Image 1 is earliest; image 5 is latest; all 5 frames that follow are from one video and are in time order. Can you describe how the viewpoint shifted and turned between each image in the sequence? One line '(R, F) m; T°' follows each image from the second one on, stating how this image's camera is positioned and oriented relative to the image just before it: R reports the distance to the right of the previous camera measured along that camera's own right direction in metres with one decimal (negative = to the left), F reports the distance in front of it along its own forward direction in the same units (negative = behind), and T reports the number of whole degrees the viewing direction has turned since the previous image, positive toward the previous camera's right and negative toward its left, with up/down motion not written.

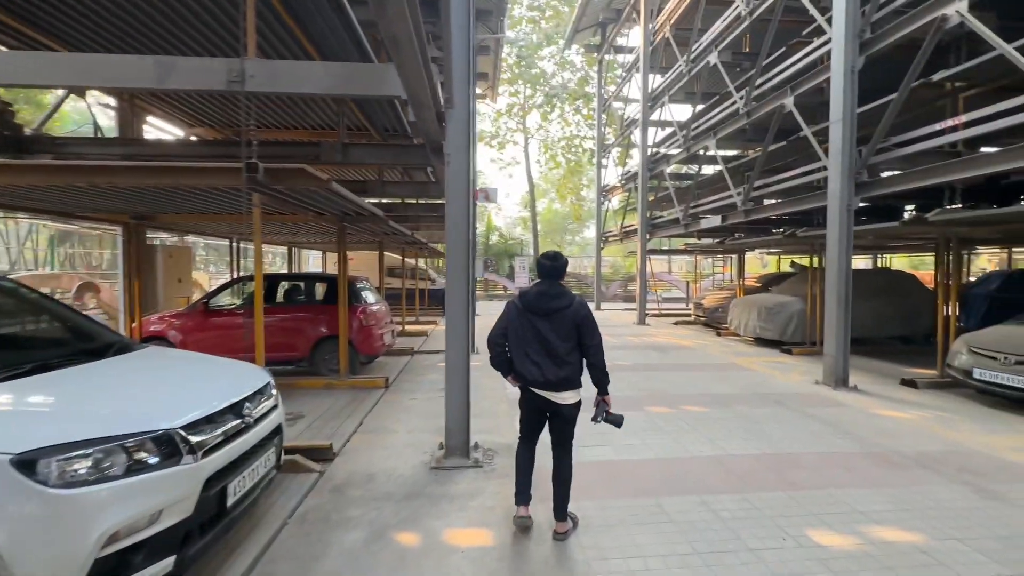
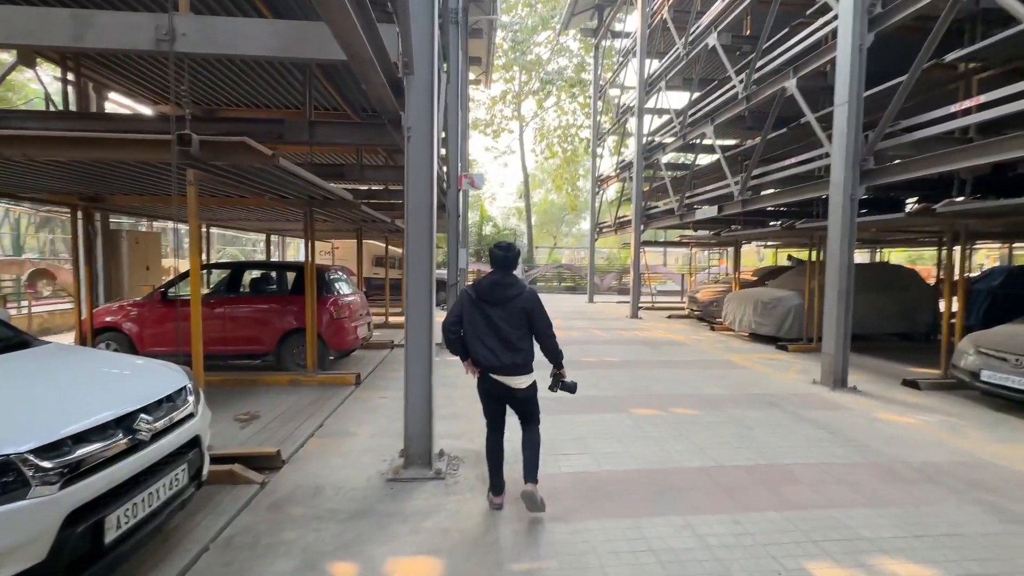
(+0.2, +0.5) m; 0°
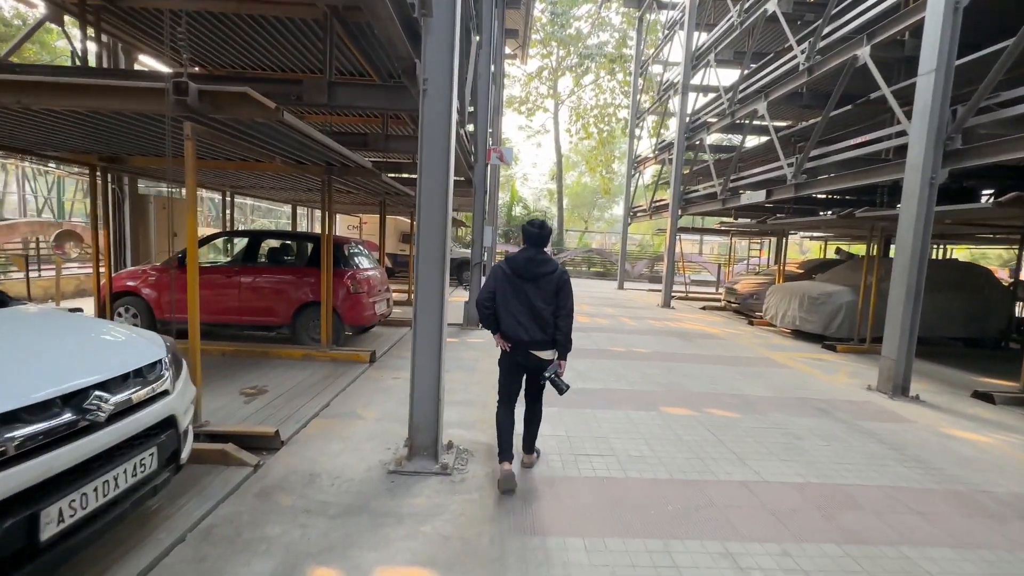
(0.0, +0.5) m; -4°
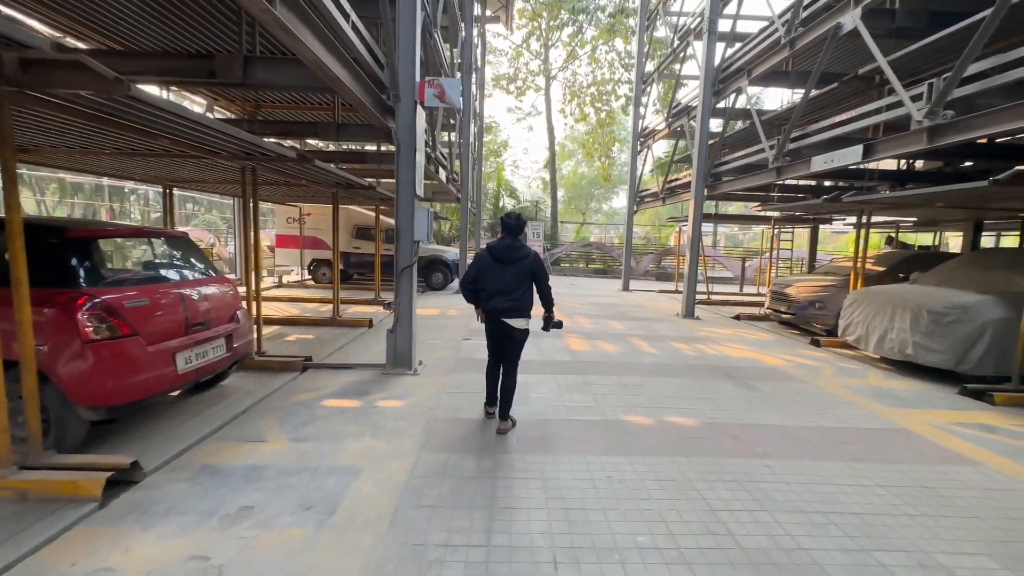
(+0.6, +3.5) m; 0°
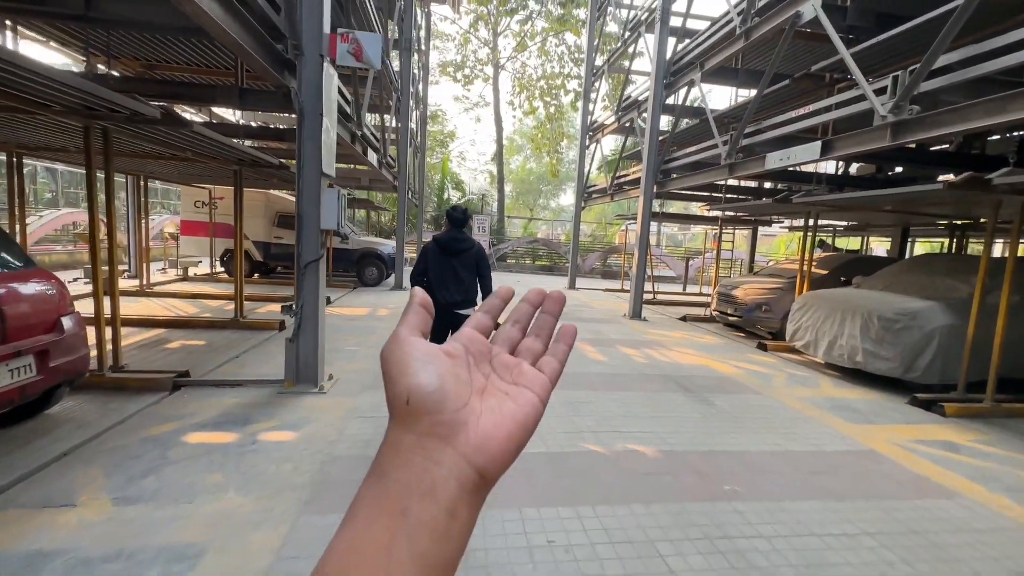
(+0.2, +0.8) m; +7°
